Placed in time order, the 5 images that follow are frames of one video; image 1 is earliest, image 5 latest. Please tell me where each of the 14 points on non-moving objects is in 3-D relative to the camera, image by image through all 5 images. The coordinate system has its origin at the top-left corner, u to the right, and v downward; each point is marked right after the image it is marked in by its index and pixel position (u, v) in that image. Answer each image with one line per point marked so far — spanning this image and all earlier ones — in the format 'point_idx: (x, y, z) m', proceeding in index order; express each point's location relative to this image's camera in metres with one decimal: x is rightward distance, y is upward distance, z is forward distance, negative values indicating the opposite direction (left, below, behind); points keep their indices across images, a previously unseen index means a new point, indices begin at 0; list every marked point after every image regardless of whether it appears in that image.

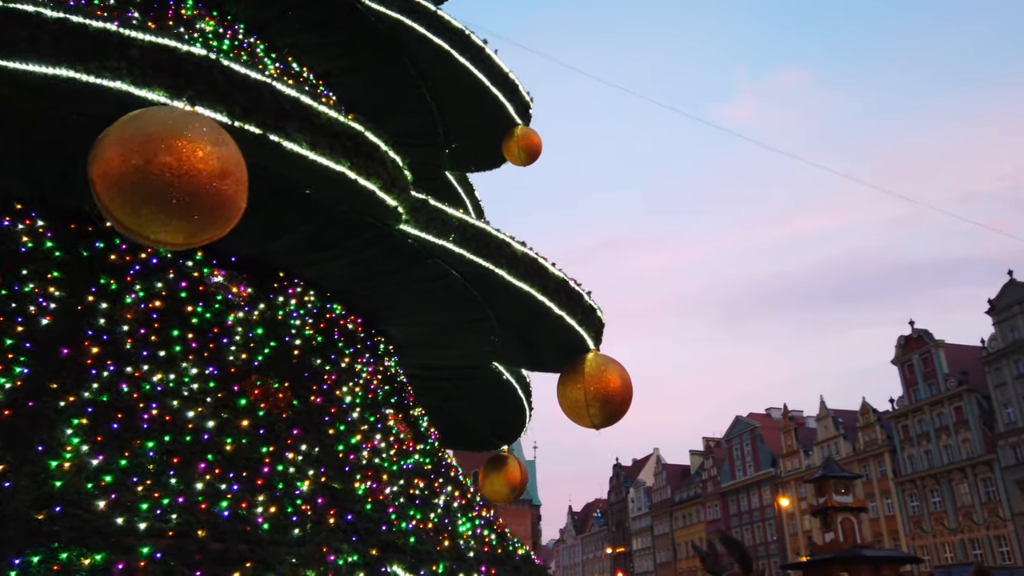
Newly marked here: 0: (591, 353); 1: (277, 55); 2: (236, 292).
0: (+0.5, -0.4, +4.6) m
1: (-1.5, +1.5, +5.1) m
2: (-1.4, 0.0, +3.9) m
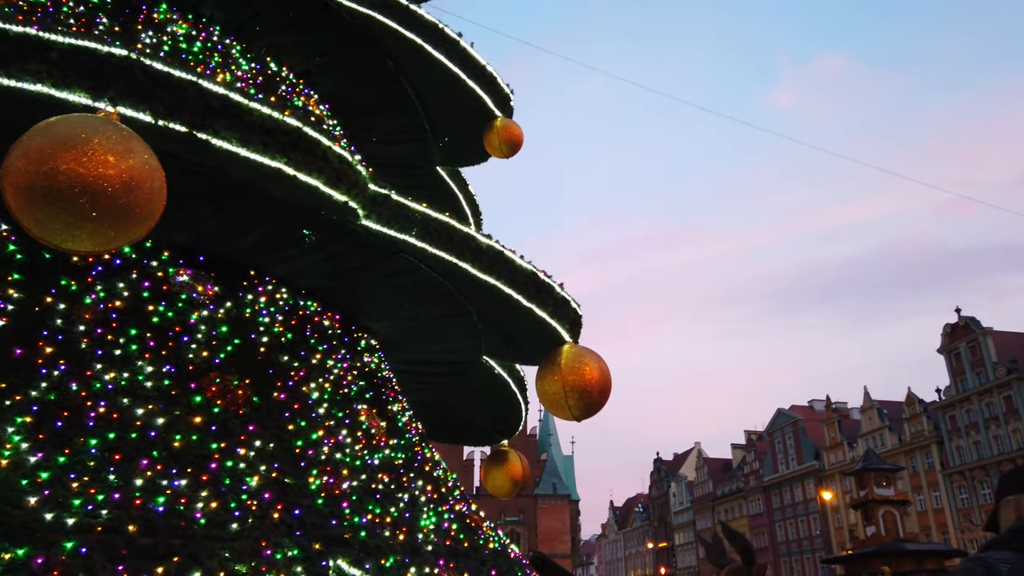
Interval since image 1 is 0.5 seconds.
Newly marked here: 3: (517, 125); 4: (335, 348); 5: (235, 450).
0: (+0.3, -0.4, +4.6) m
1: (-1.7, +1.6, +5.1) m
2: (-1.6, 0.0, +3.9) m
3: (0.0, +1.1, +5.4) m
4: (-1.1, -0.4, +4.6) m
5: (-1.2, -0.7, +3.3) m
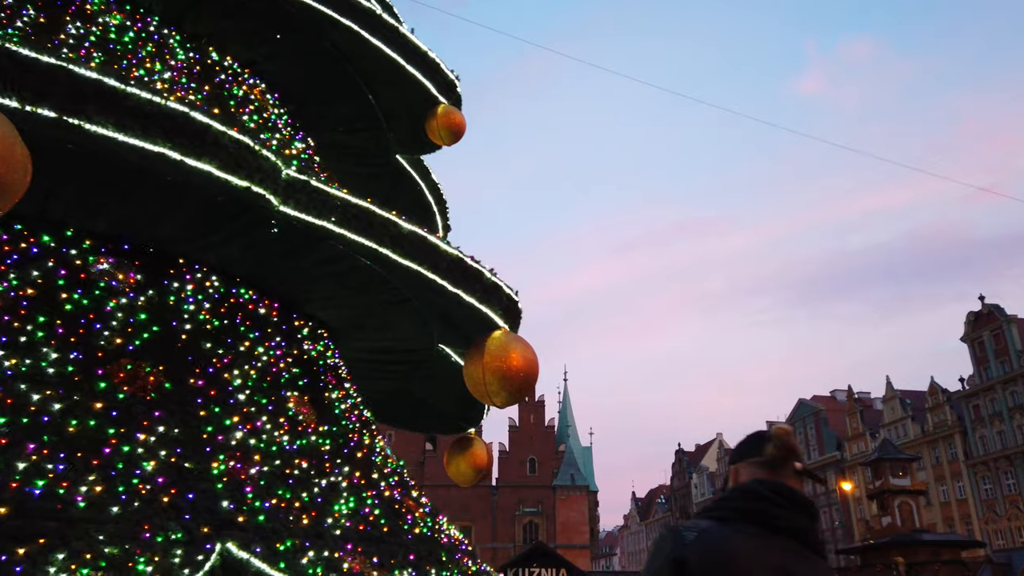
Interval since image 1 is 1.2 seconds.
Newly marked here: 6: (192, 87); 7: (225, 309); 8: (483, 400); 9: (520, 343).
0: (-0.1, -0.3, +4.6) m
1: (-2.1, +1.6, +5.1) m
2: (-2.0, 0.0, +4.0) m
3: (-0.4, +1.2, +5.4) m
4: (-1.5, -0.3, +4.6) m
5: (-1.6, -0.6, +3.3) m
6: (-1.9, +1.2, +4.6) m
7: (-1.7, -0.1, +4.4) m
8: (-0.1, -0.7, +4.6) m
9: (+0.1, -0.3, +4.6) m
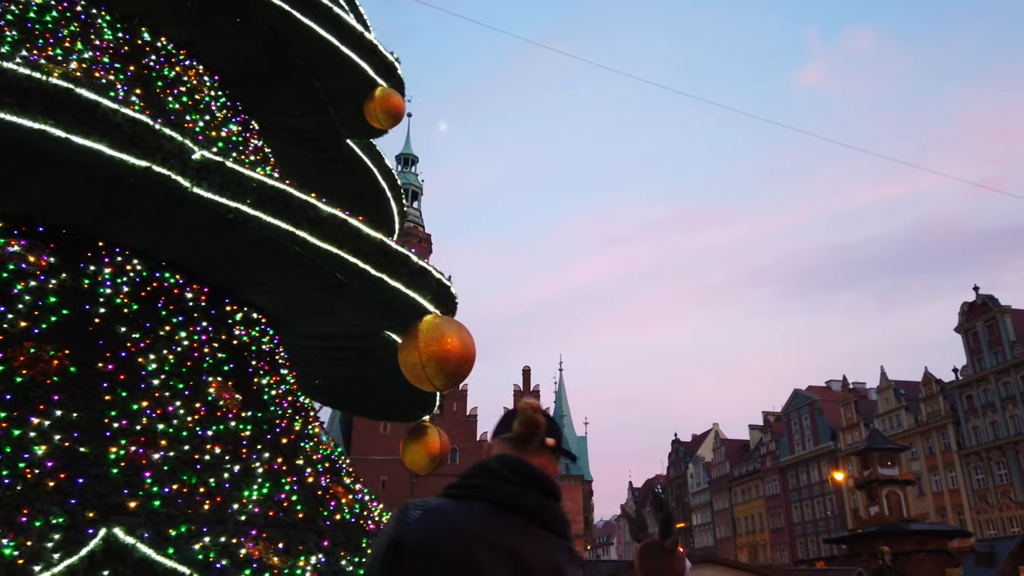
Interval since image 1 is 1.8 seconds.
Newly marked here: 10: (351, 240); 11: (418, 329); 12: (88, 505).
0: (-0.5, -0.2, +4.5) m
1: (-2.5, +1.7, +5.0) m
2: (-2.4, +0.1, +3.9) m
3: (-0.8, +1.3, +5.3) m
4: (-1.9, -0.2, +4.6) m
5: (-2.1, -0.6, +3.2) m
6: (-2.4, +1.3, +4.6) m
7: (-2.1, 0.0, +4.3) m
8: (-0.6, -0.6, +4.5) m
9: (-0.3, -0.2, +4.5) m
10: (-0.9, +0.3, +4.3) m
11: (-0.6, -0.2, +4.5) m
12: (-1.7, -0.9, +3.1) m
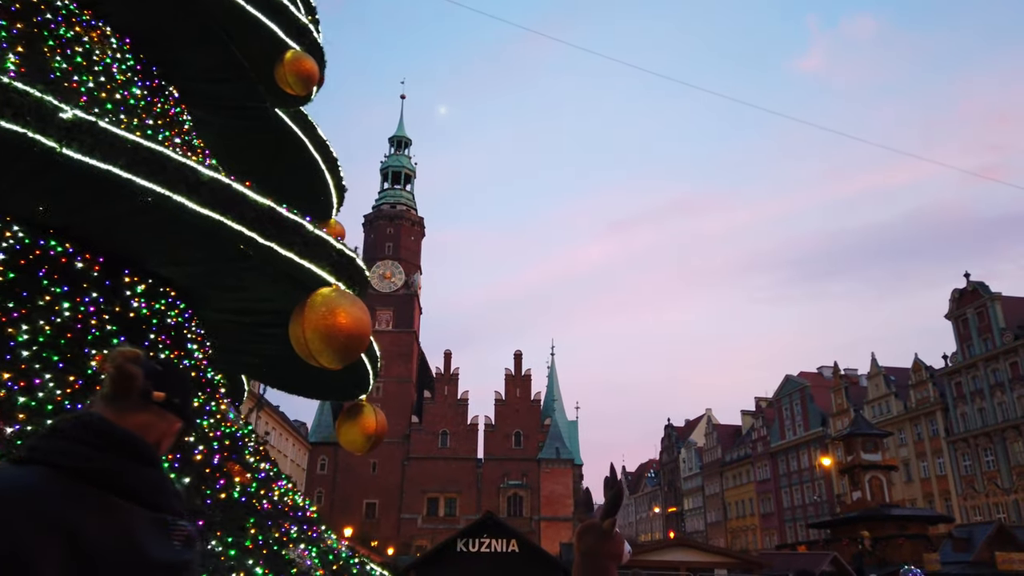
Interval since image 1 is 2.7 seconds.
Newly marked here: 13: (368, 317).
0: (-1.1, 0.0, +4.3) m
1: (-3.1, +1.9, +4.8) m
2: (-3.0, +0.3, +3.7) m
3: (-1.3, +1.5, +5.1) m
4: (-2.5, 0.0, +4.4) m
5: (-2.6, -0.4, +3.1) m
6: (-2.9, +1.5, +4.3) m
7: (-2.6, +0.1, +4.1) m
8: (-1.1, -0.4, +4.4) m
9: (-0.9, -0.1, +4.3) m
10: (-1.5, +0.4, +4.1) m
11: (-1.1, -0.1, +4.3) m
12: (-2.2, -0.7, +2.9) m
13: (-0.8, -0.2, +4.3) m
